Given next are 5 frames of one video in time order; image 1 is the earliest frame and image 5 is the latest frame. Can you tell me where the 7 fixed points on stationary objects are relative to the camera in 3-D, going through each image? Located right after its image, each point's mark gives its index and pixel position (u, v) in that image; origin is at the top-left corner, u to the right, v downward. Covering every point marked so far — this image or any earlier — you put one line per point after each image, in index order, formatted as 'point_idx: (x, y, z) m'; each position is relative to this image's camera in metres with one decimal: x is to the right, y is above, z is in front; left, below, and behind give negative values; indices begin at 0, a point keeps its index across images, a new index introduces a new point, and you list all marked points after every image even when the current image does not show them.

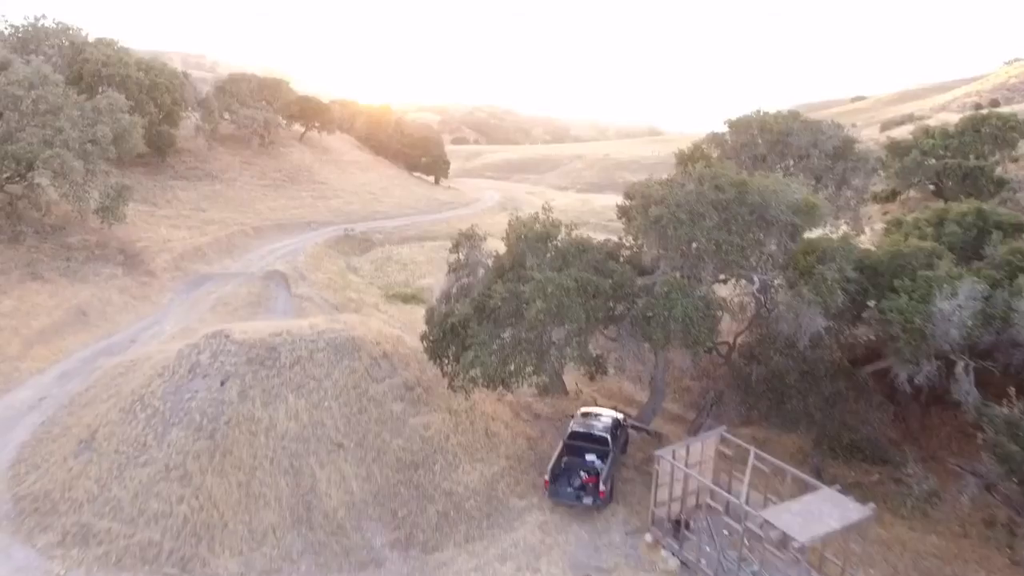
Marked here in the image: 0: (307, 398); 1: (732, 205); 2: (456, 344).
0: (-5.1, -2.7, +16.0) m
1: (+5.1, +1.9, +14.9) m
2: (-1.3, -1.3, +15.3) m
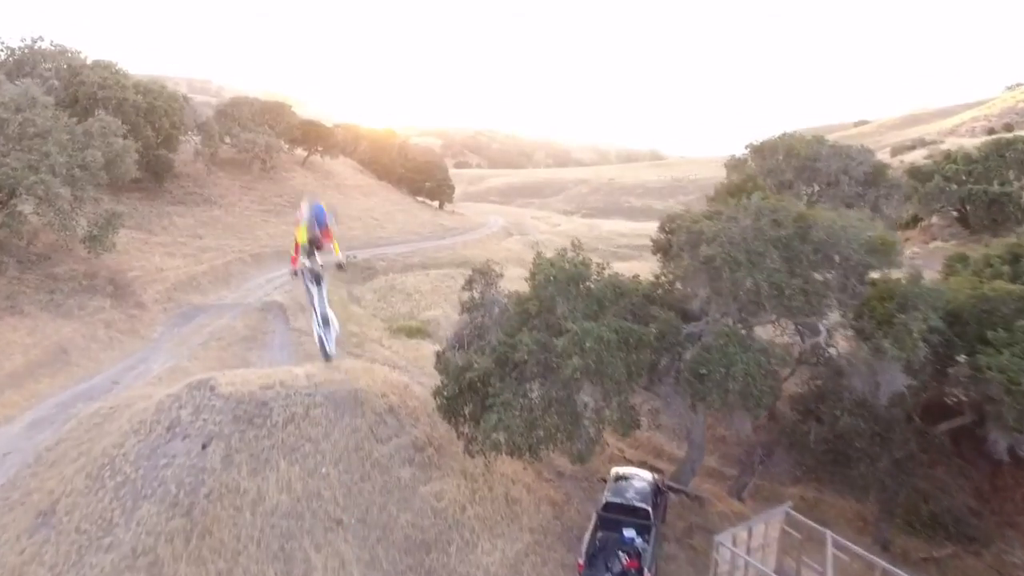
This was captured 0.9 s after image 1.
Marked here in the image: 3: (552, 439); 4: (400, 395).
0: (-4.5, -3.8, +13.8) m
1: (+5.7, +0.9, +12.9) m
2: (-0.8, -2.3, +13.2) m
3: (+0.8, -2.8, +12.2) m
4: (-2.9, -2.7, +16.5) m
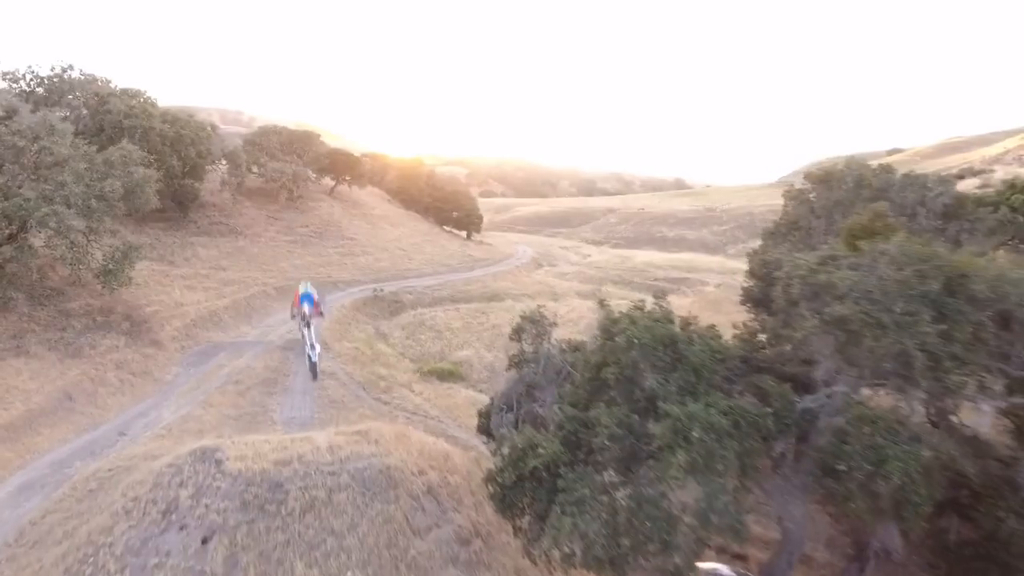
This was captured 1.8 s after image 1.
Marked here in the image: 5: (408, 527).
0: (-3.3, -4.8, +11.2) m
1: (+6.9, -0.2, +10.2) m
2: (+0.4, -3.4, +10.5) m
3: (+1.9, -3.8, +9.4) m
4: (-1.6, -3.9, +13.9) m
5: (-2.0, -4.5, +12.2) m
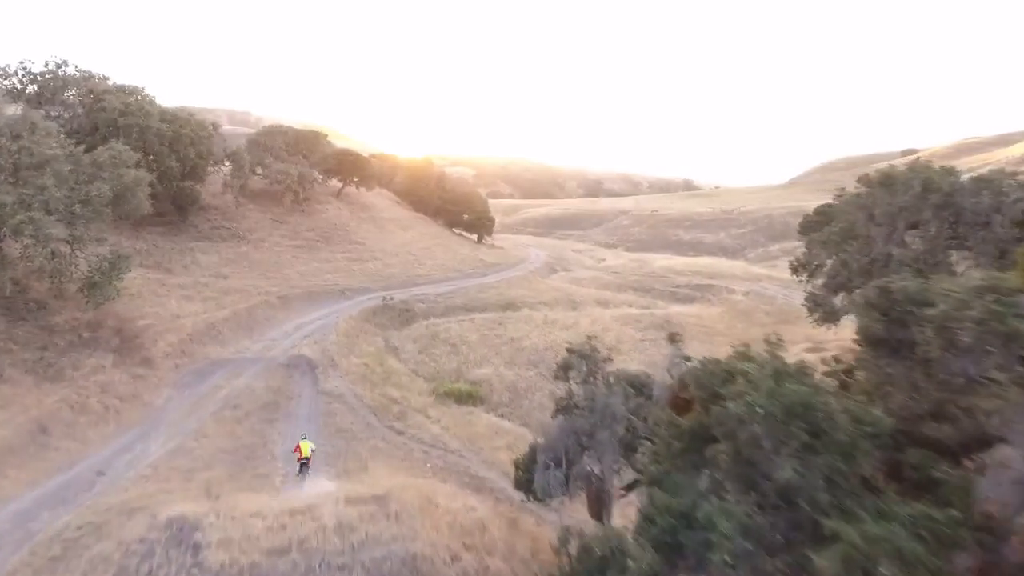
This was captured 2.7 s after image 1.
0: (-2.4, -5.4, +8.4) m
1: (+7.8, -0.8, +7.3) m
2: (+1.3, -4.0, +7.7) m
3: (+2.8, -4.4, +6.6) m
4: (-0.6, -4.5, +11.1) m
5: (-1.0, -5.1, +9.3) m
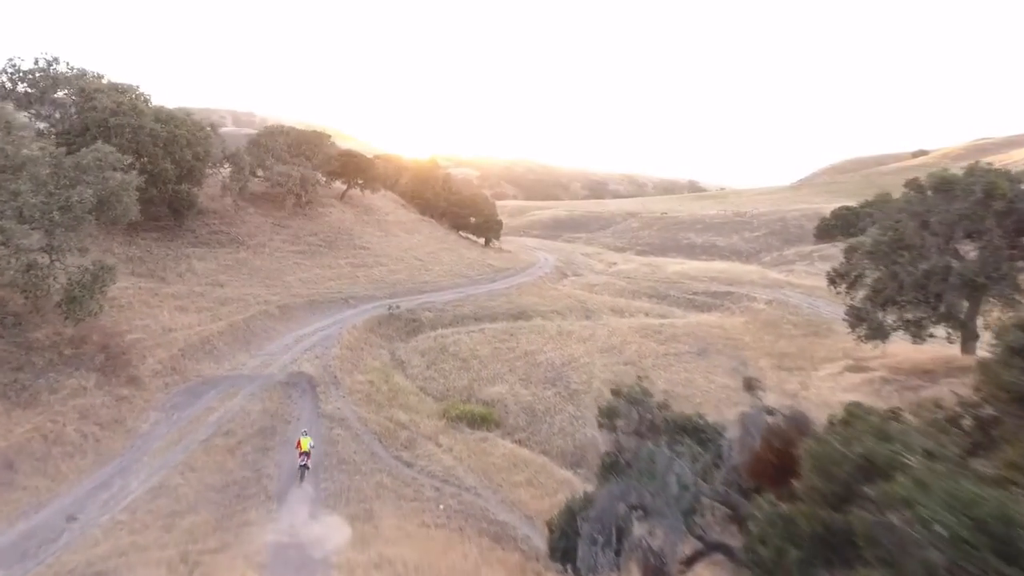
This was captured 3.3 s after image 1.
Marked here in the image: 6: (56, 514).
0: (-1.8, -5.9, +6.1) m
1: (+8.4, -1.3, +4.9) m
2: (+1.9, -4.5, +5.3) m
3: (+3.4, -5.0, +4.2) m
4: (0.0, -5.0, +8.8) m
5: (-0.4, -5.6, +7.0) m
6: (-12.2, -6.0, +17.3) m
